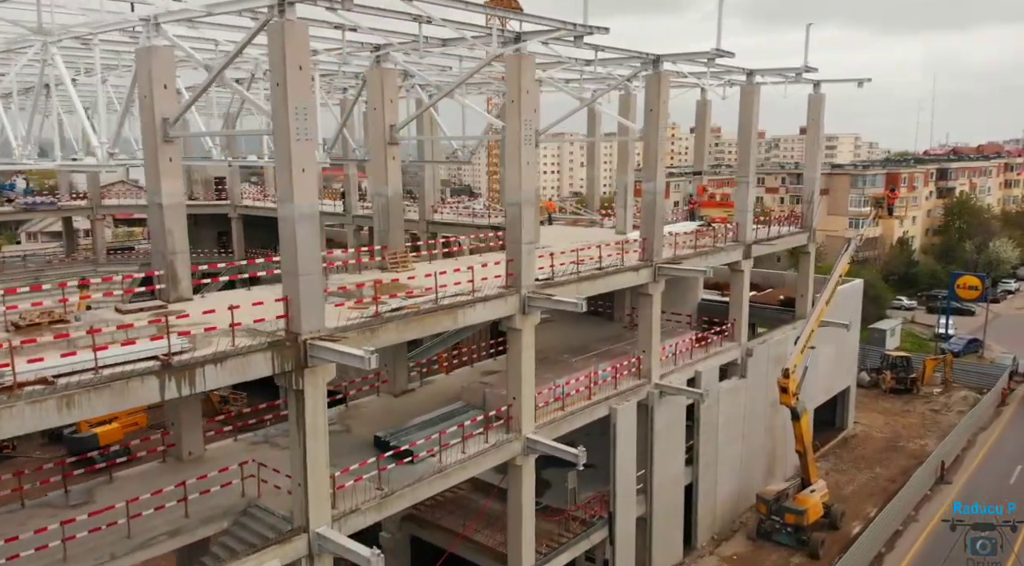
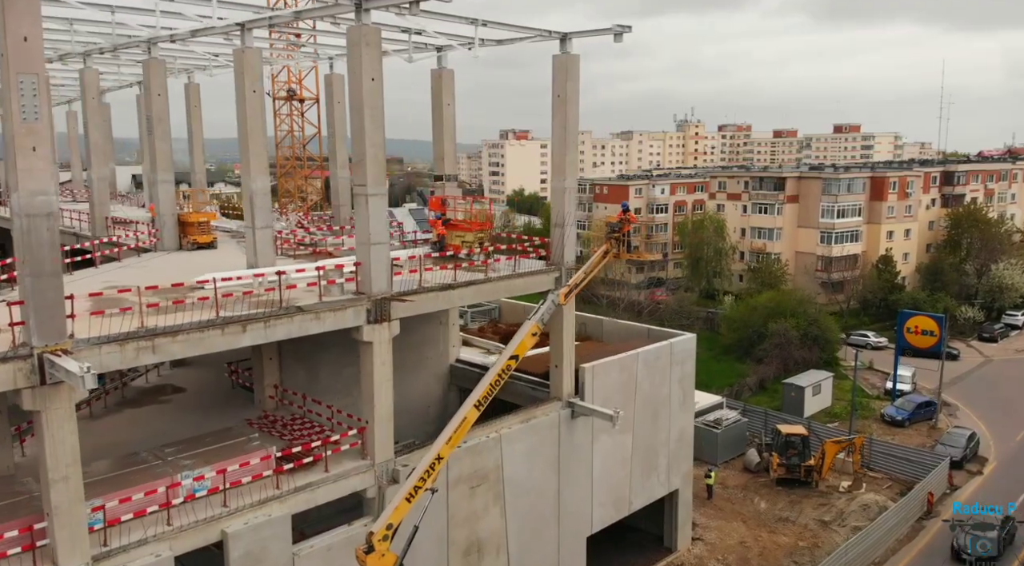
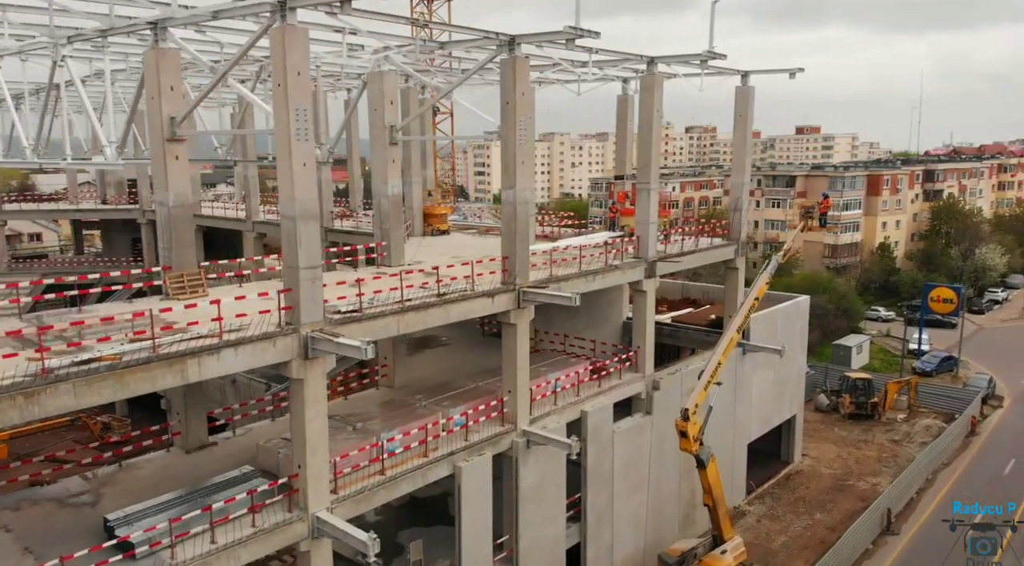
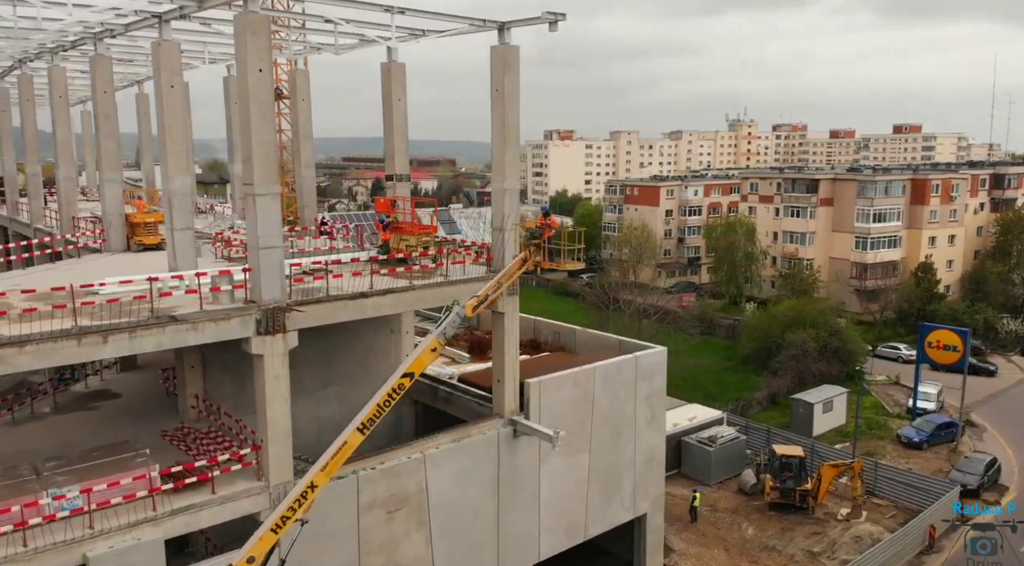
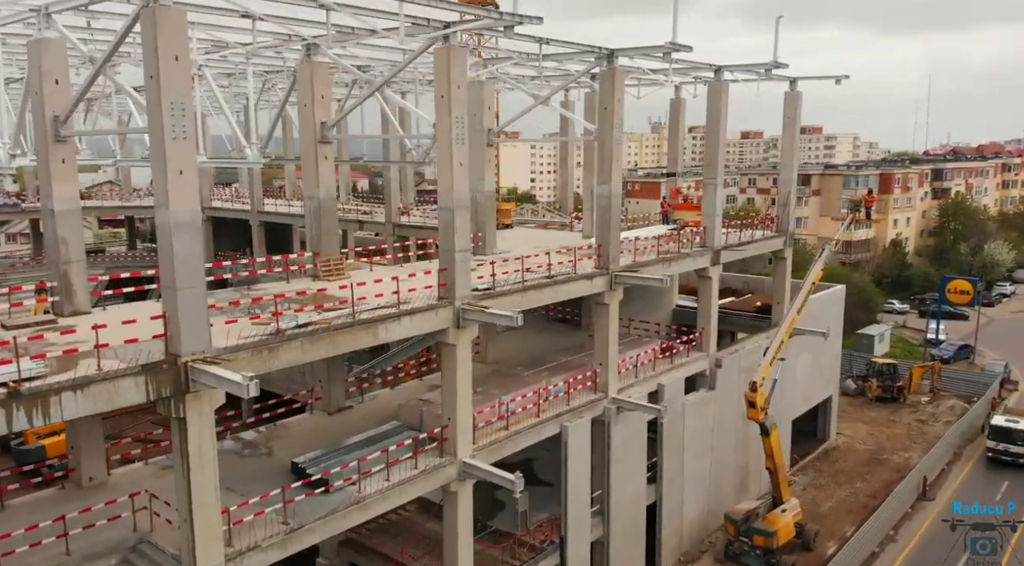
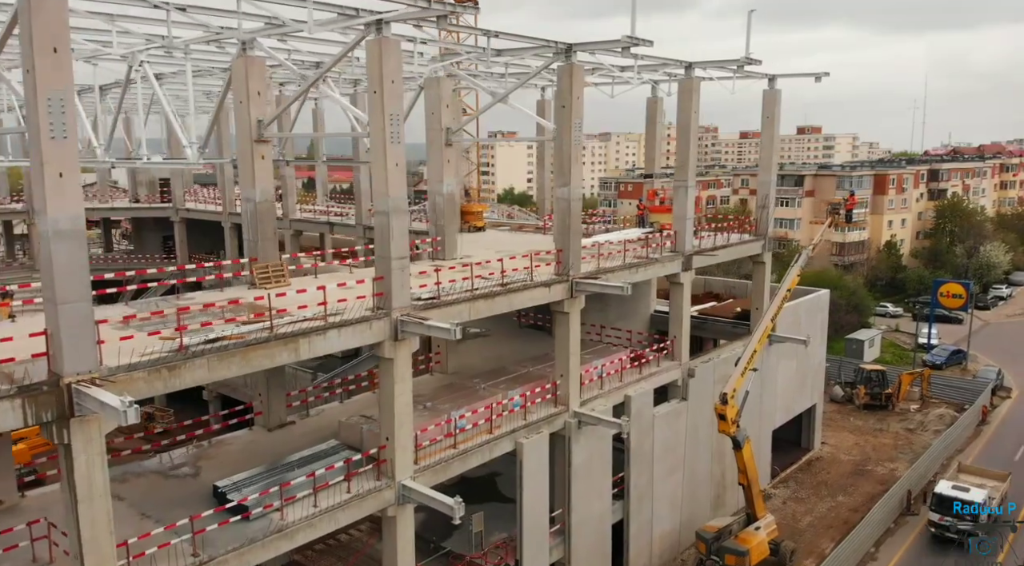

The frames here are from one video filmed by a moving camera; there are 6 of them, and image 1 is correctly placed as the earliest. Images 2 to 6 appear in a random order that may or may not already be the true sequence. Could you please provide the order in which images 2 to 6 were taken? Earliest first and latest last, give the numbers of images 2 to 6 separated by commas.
5, 6, 3, 2, 4
